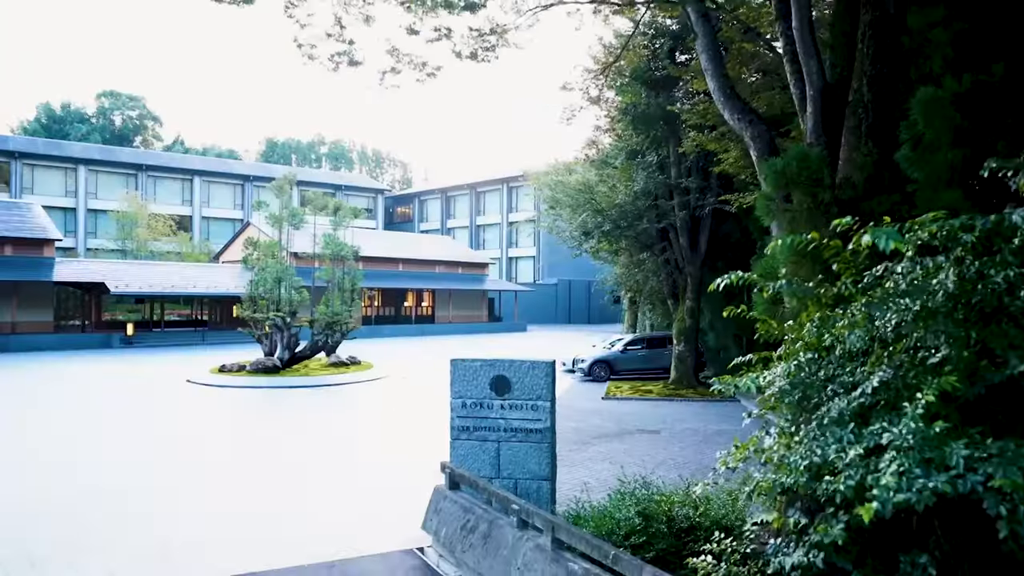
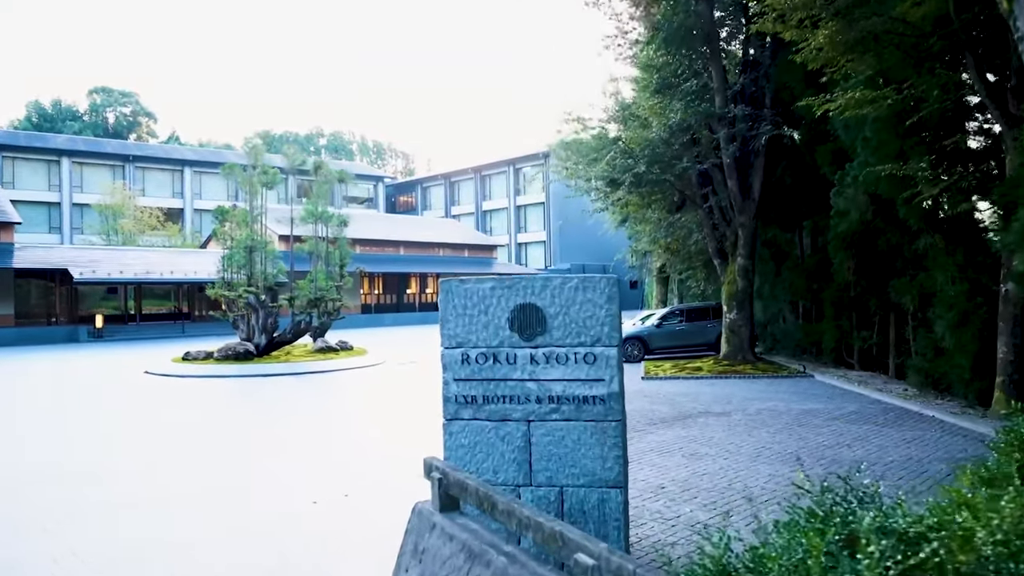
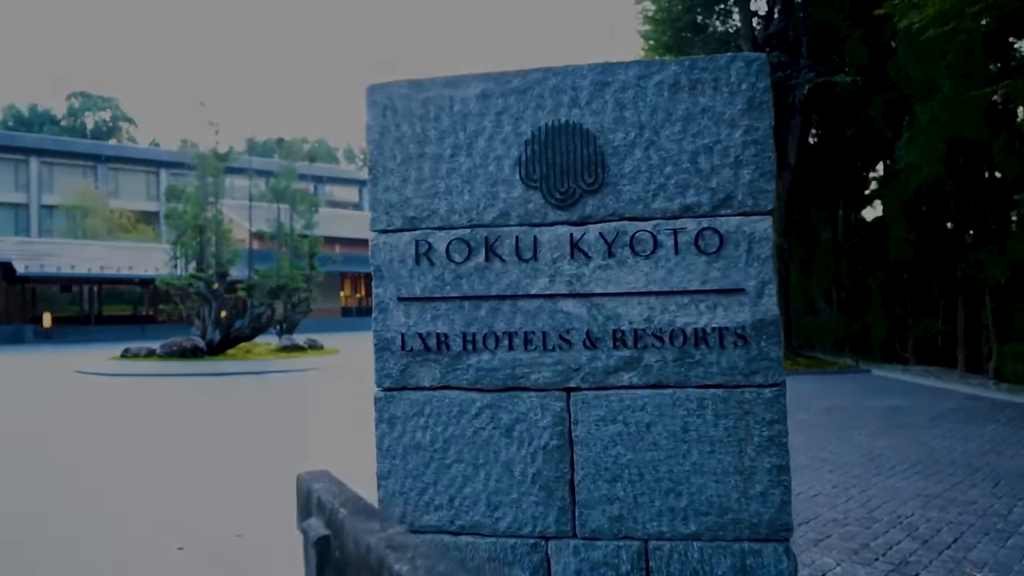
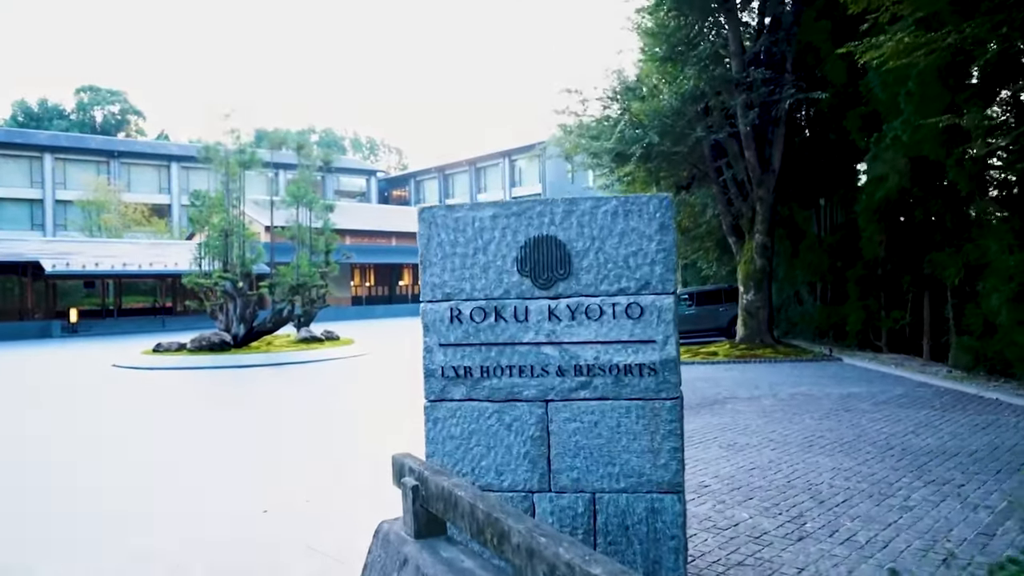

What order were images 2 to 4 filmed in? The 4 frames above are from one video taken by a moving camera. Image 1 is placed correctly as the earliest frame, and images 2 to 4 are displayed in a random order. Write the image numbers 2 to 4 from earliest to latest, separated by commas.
2, 4, 3
